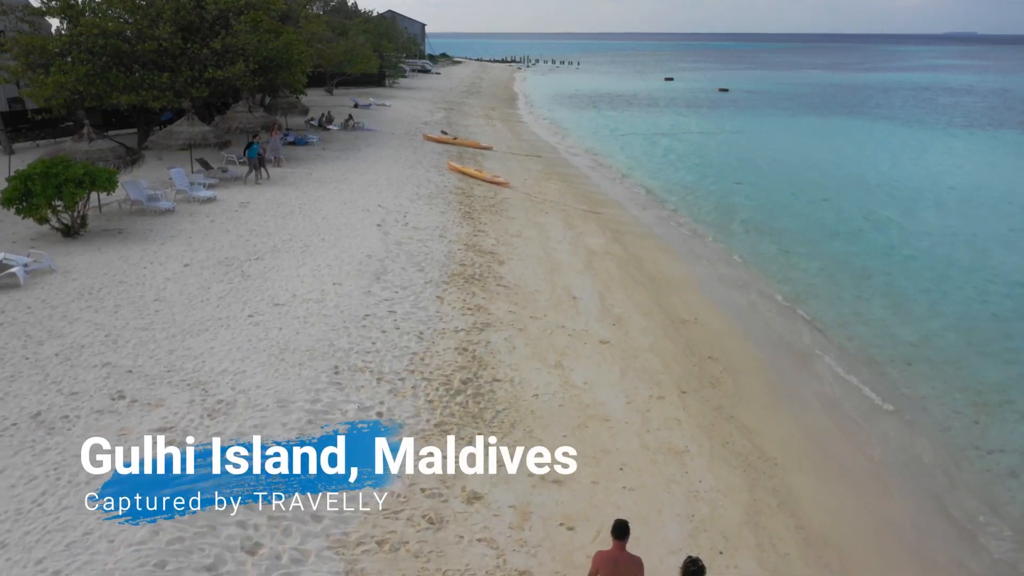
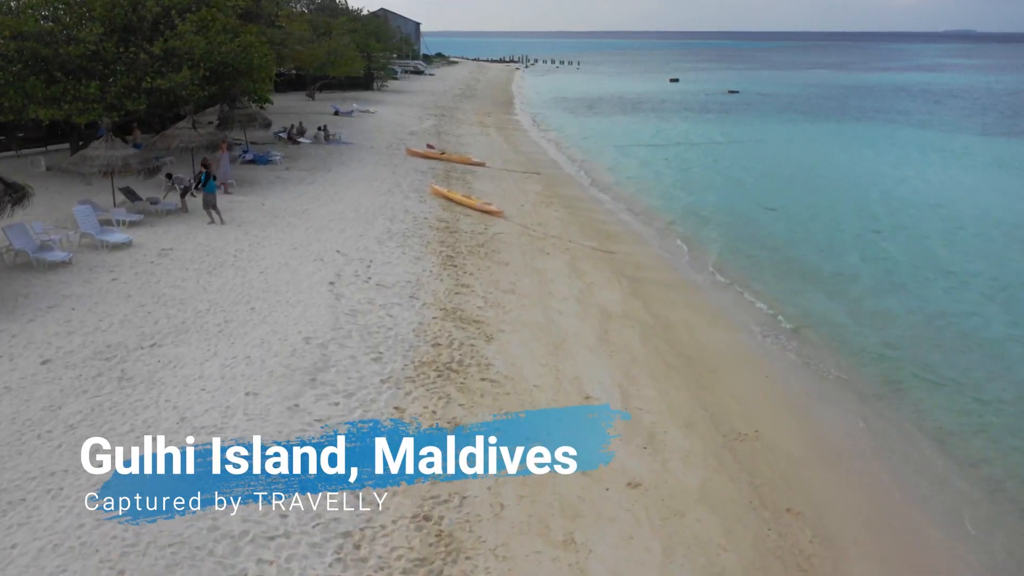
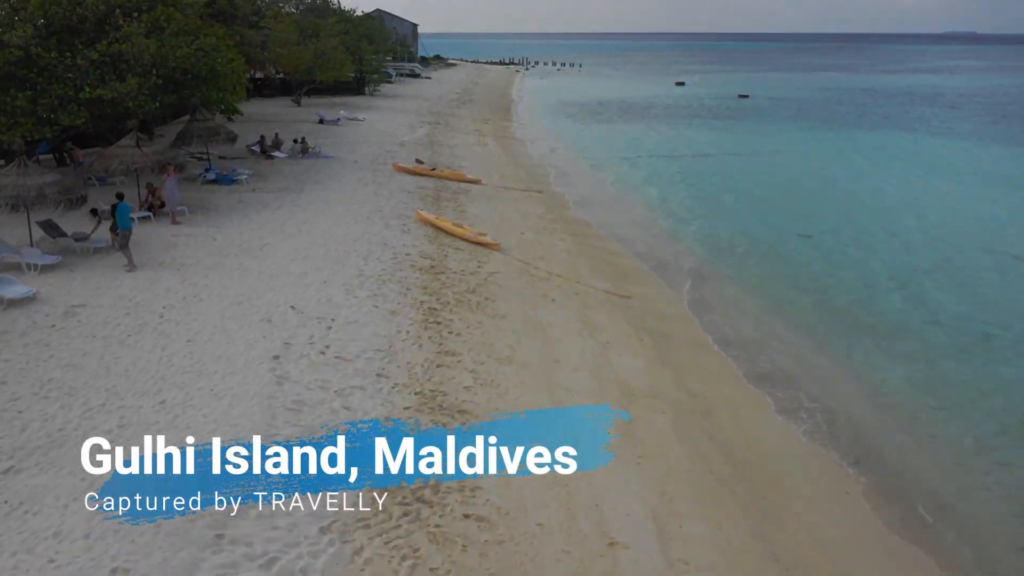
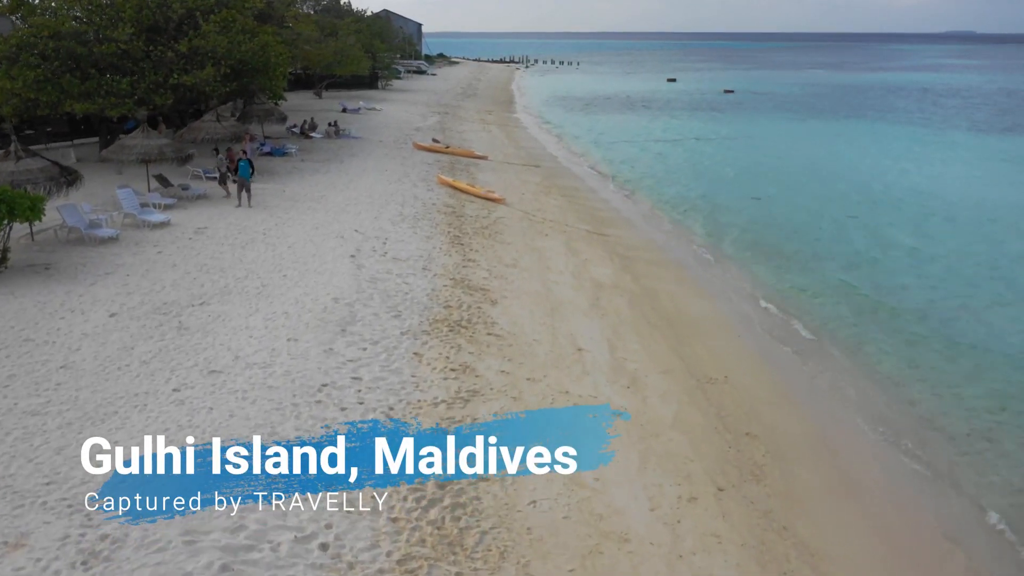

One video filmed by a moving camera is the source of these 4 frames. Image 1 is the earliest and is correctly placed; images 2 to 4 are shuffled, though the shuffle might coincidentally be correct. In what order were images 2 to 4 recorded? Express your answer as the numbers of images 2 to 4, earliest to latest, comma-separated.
4, 2, 3
